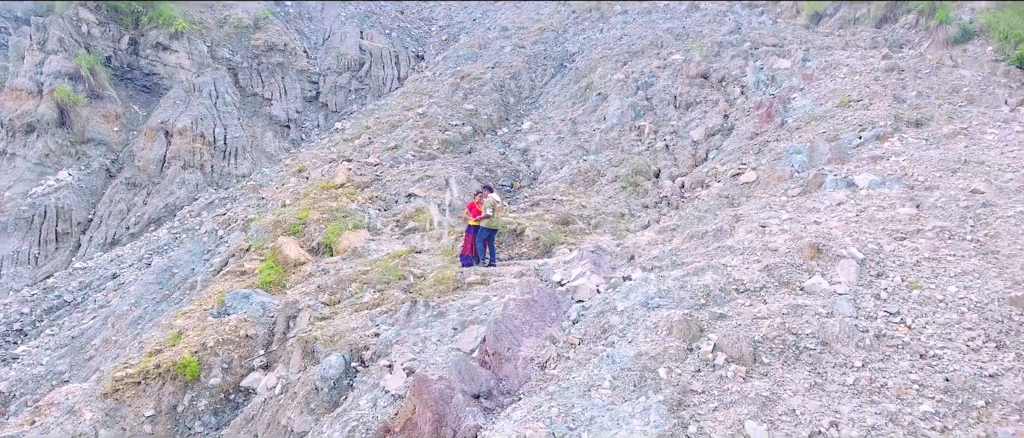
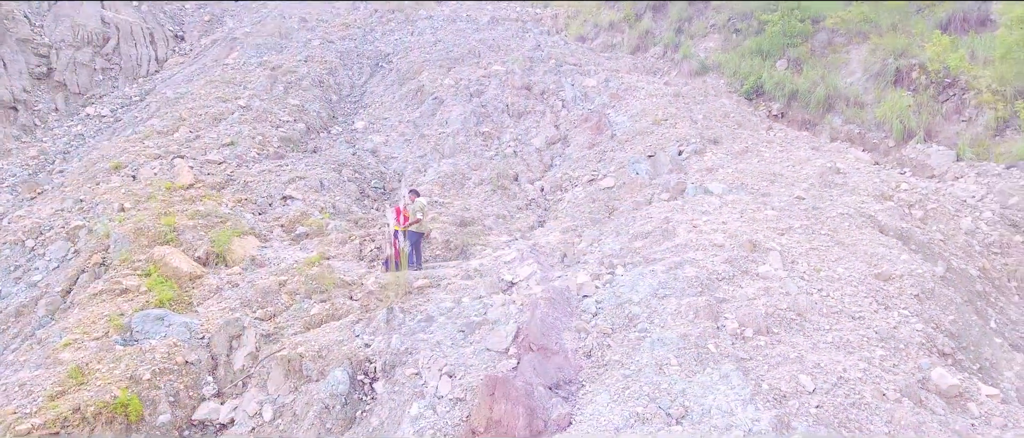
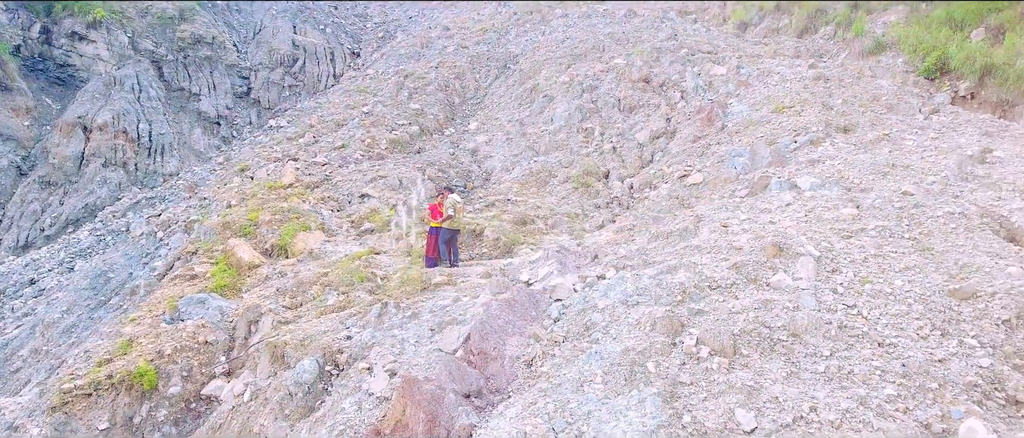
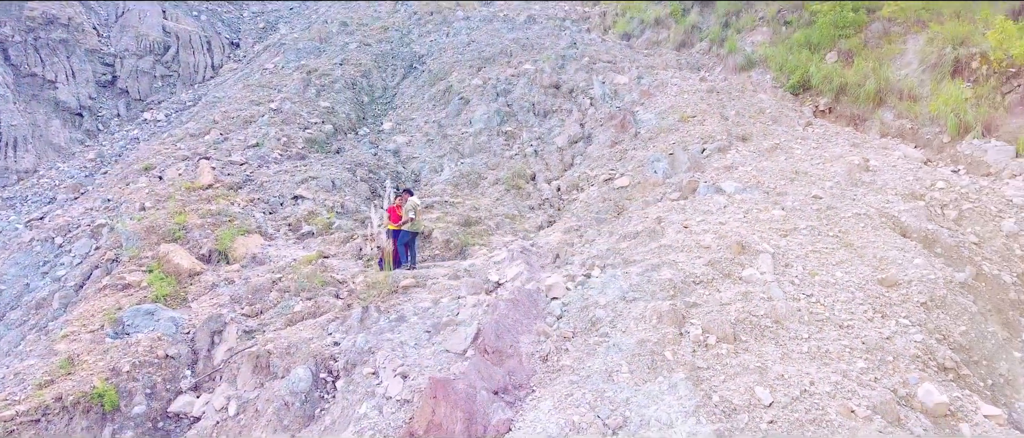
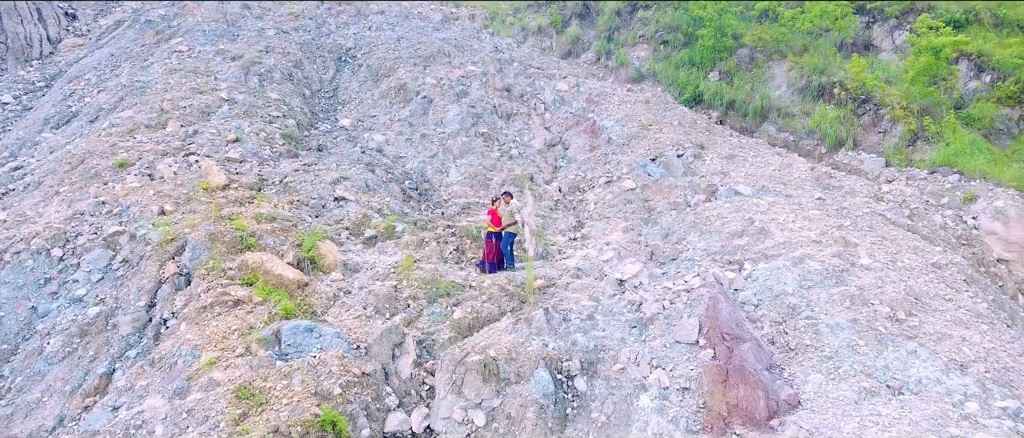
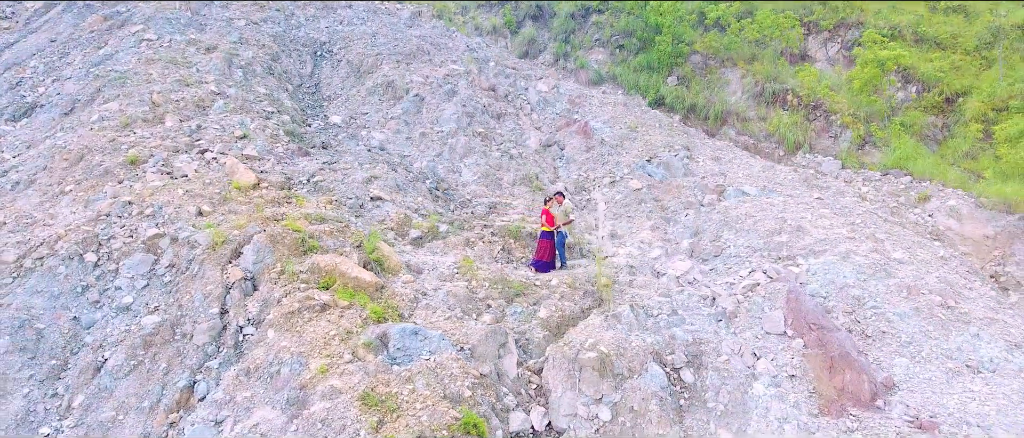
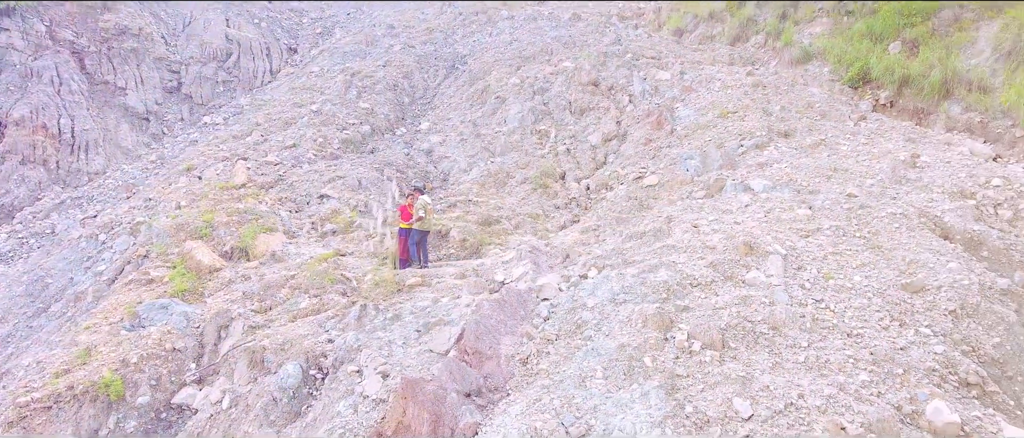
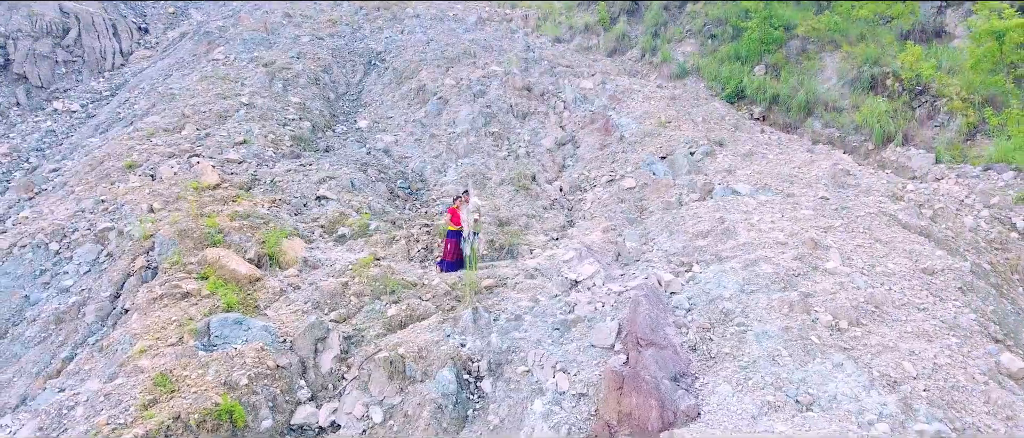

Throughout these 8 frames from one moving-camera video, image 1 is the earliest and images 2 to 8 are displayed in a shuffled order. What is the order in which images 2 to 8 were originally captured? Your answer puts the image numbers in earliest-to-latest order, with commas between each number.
3, 7, 4, 2, 8, 5, 6
